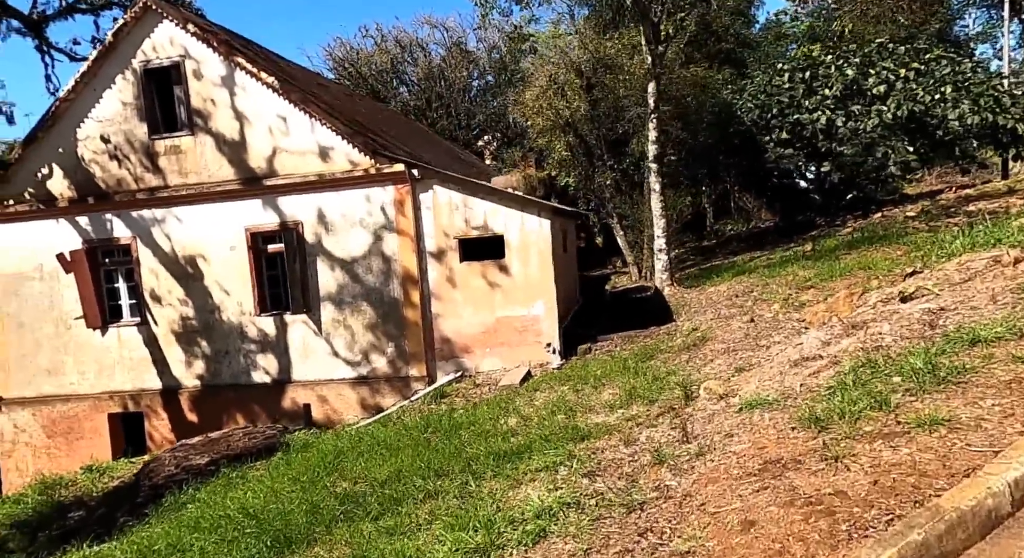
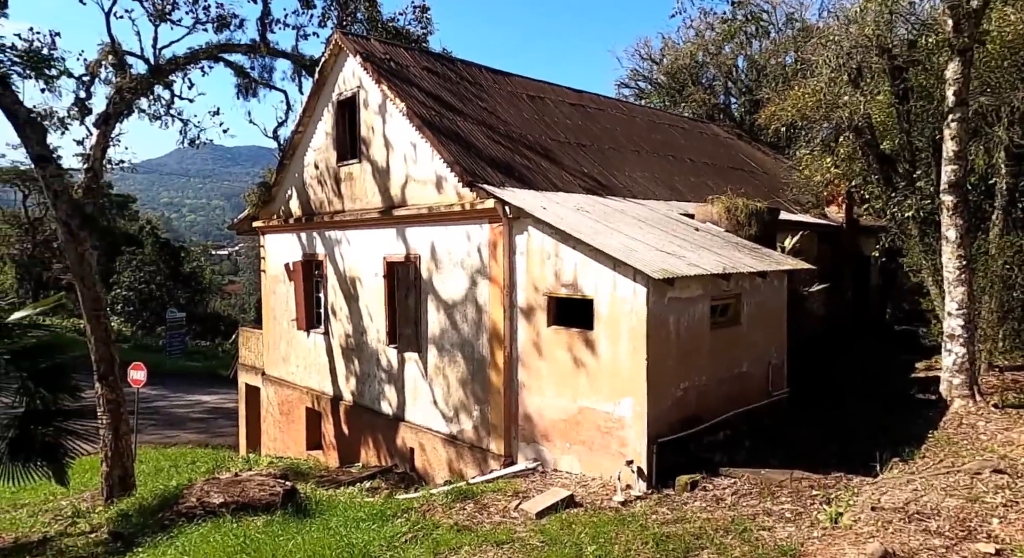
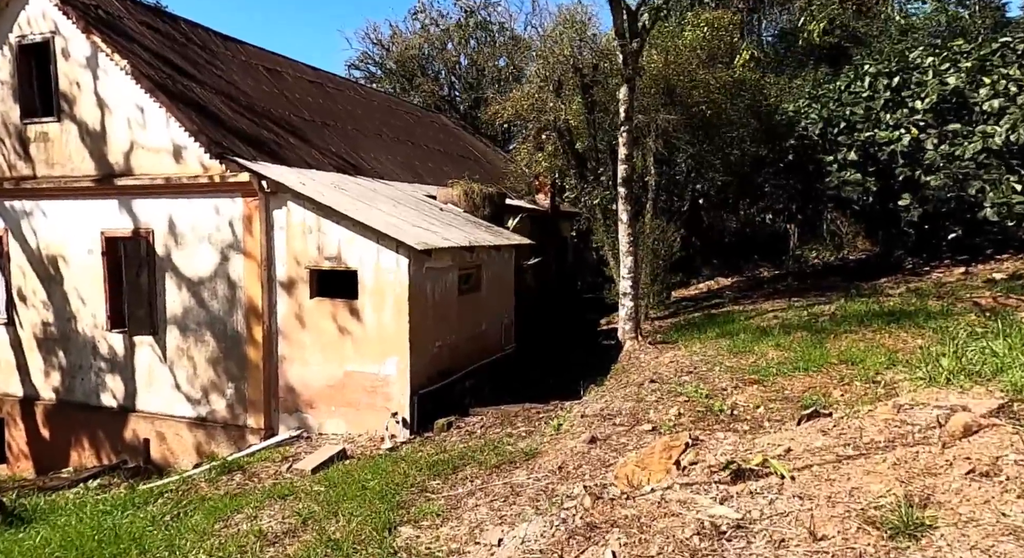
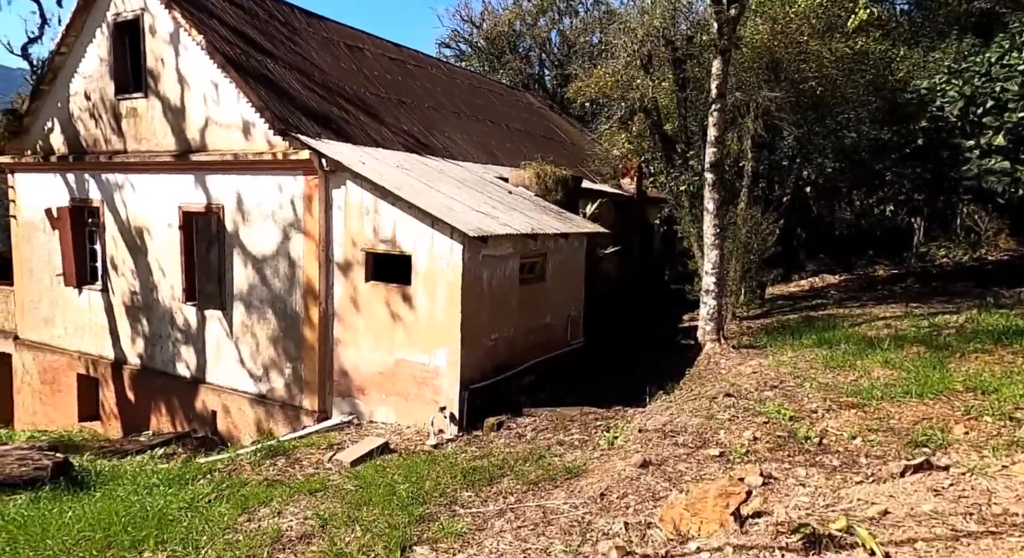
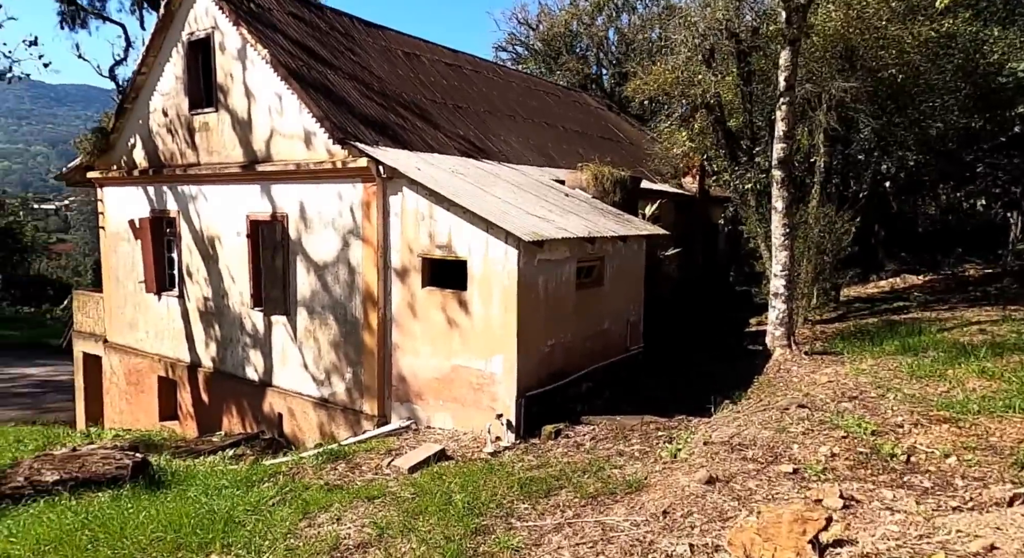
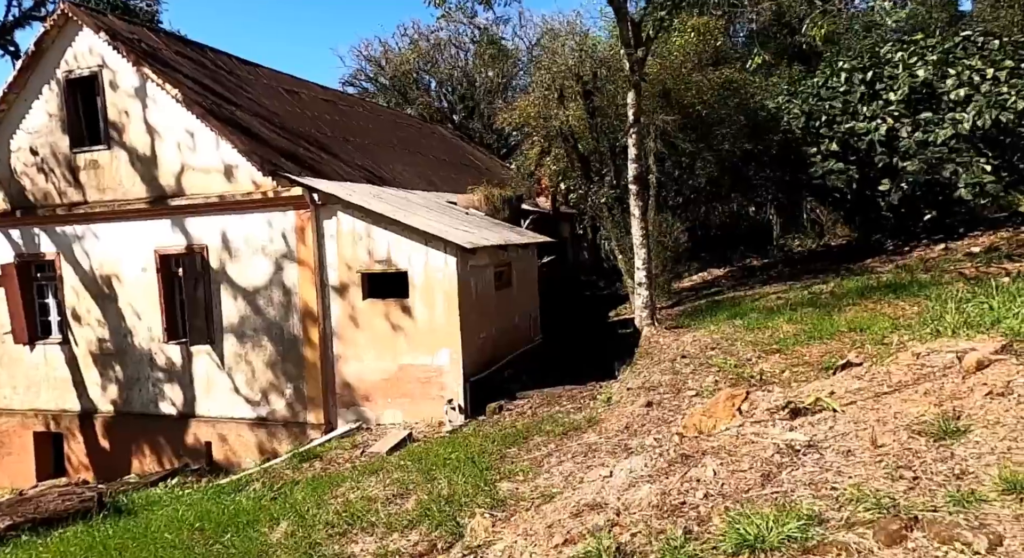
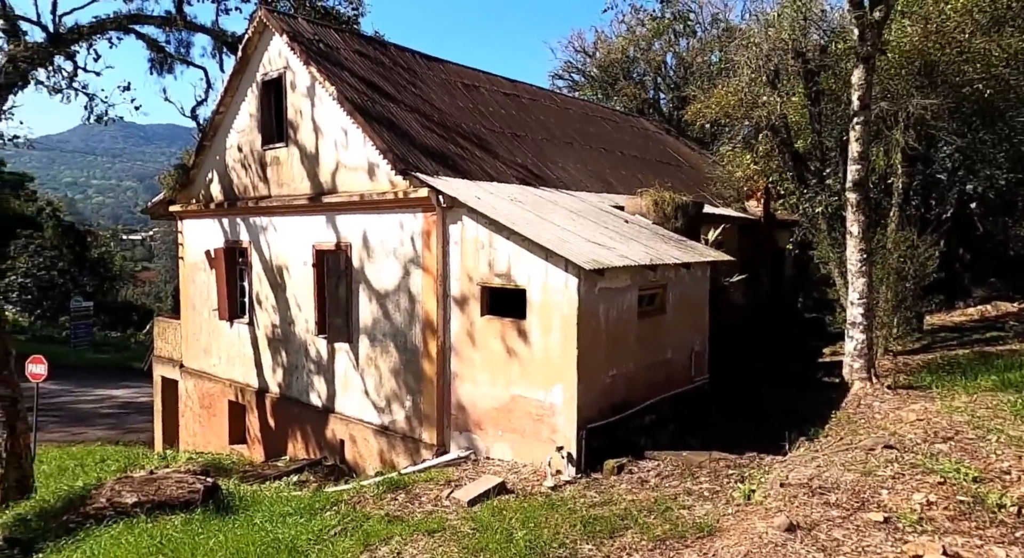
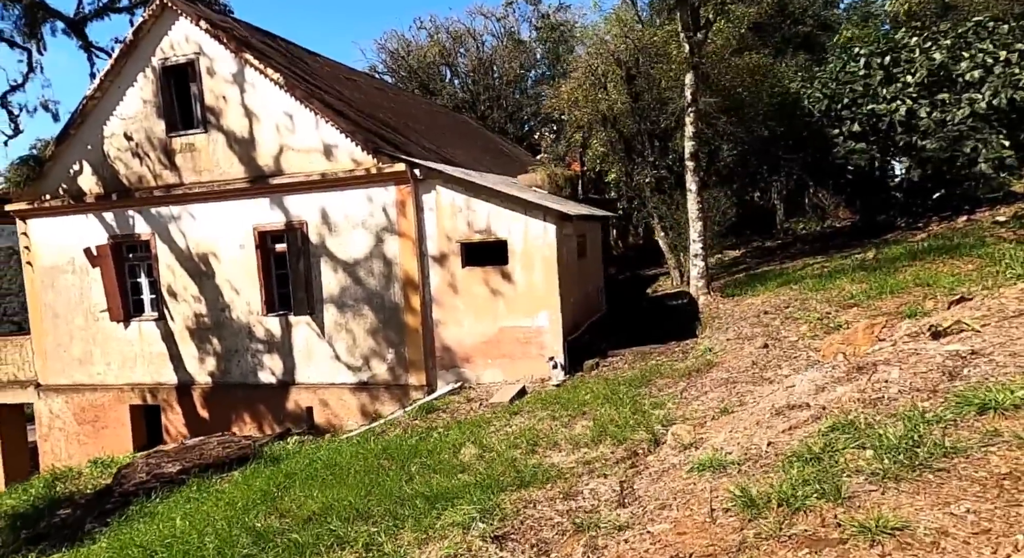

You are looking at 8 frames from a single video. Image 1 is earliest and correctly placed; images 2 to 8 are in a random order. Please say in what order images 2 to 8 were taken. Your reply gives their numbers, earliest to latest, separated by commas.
8, 6, 3, 4, 5, 7, 2
